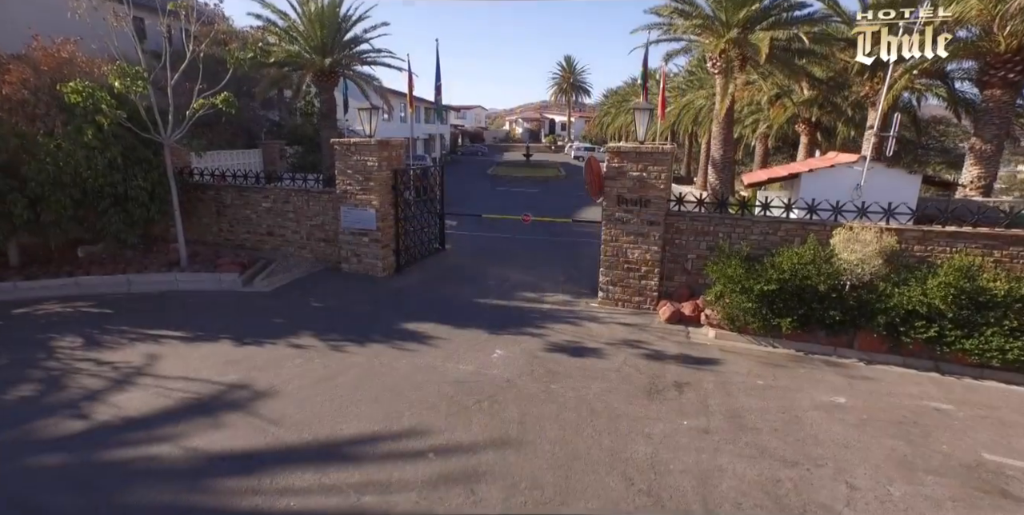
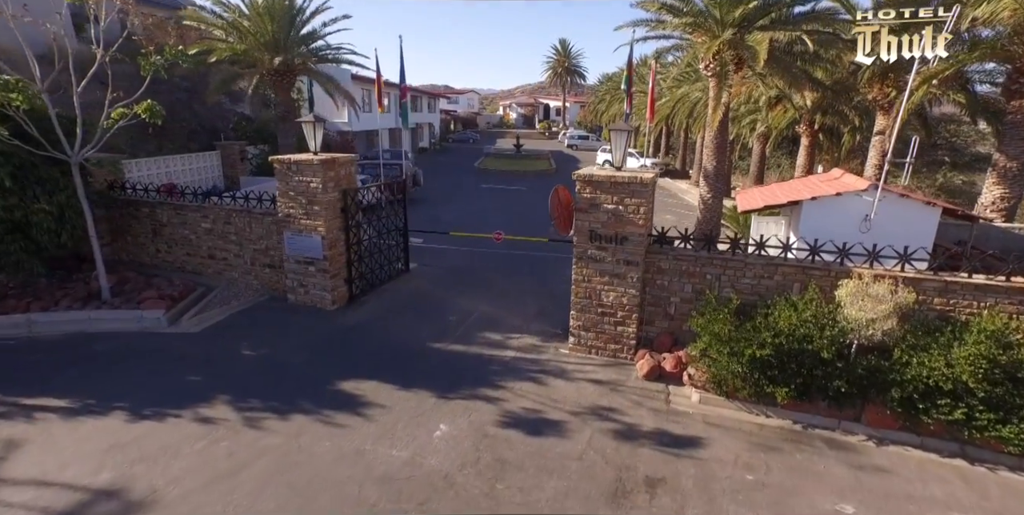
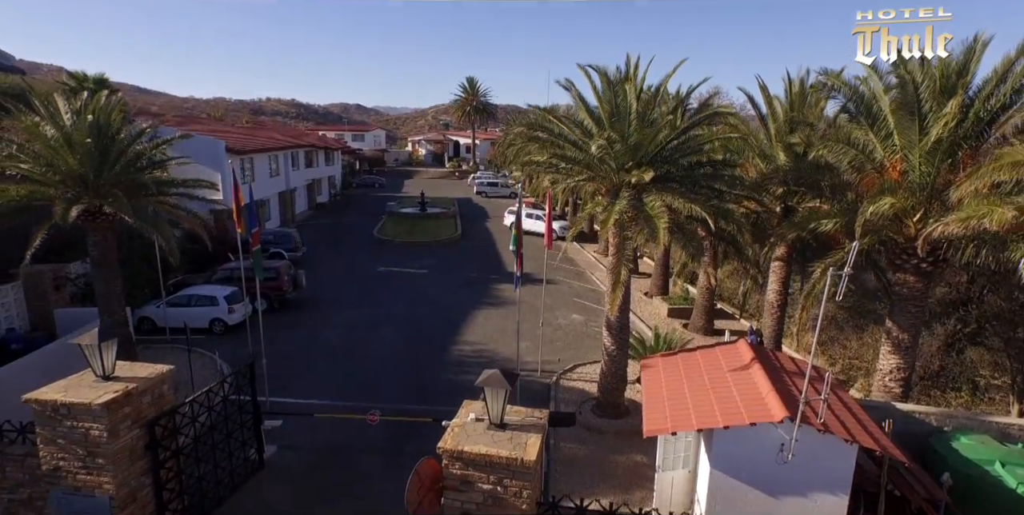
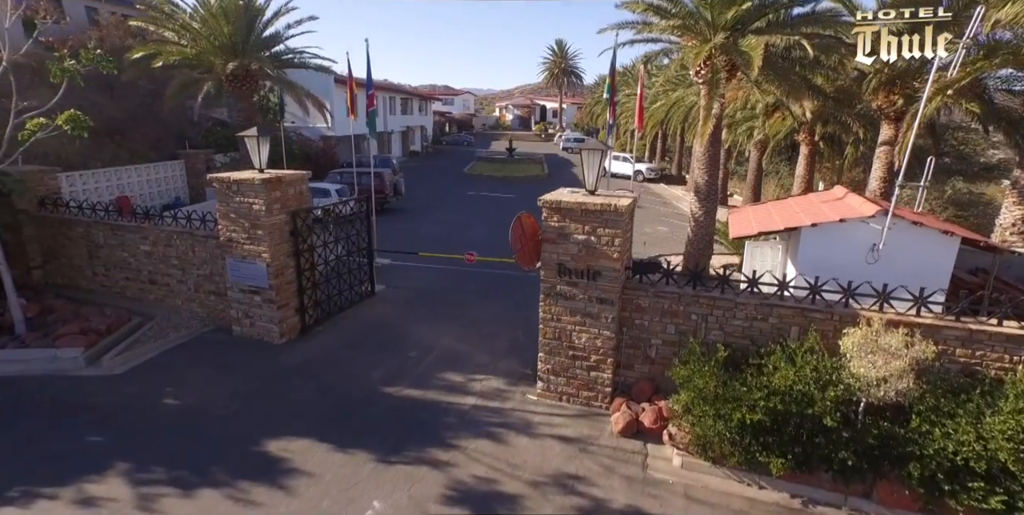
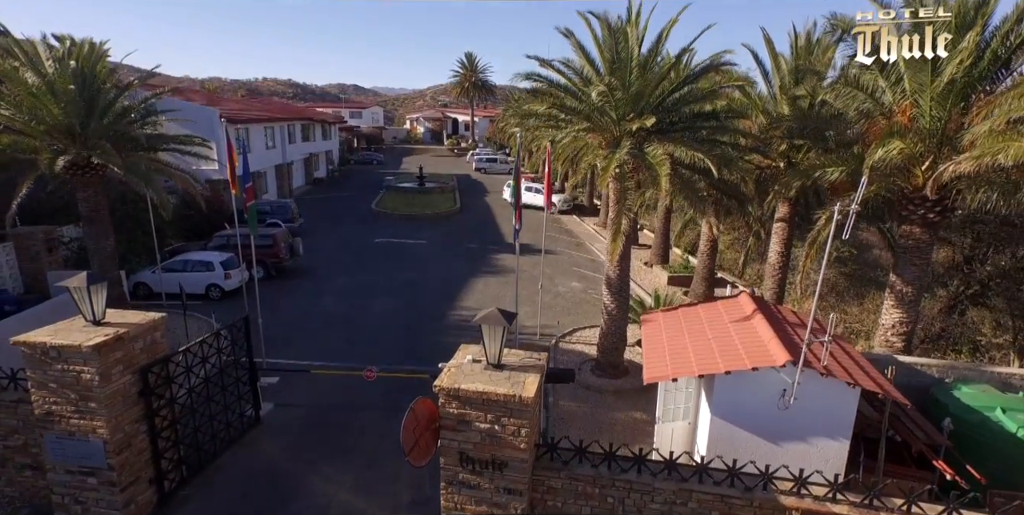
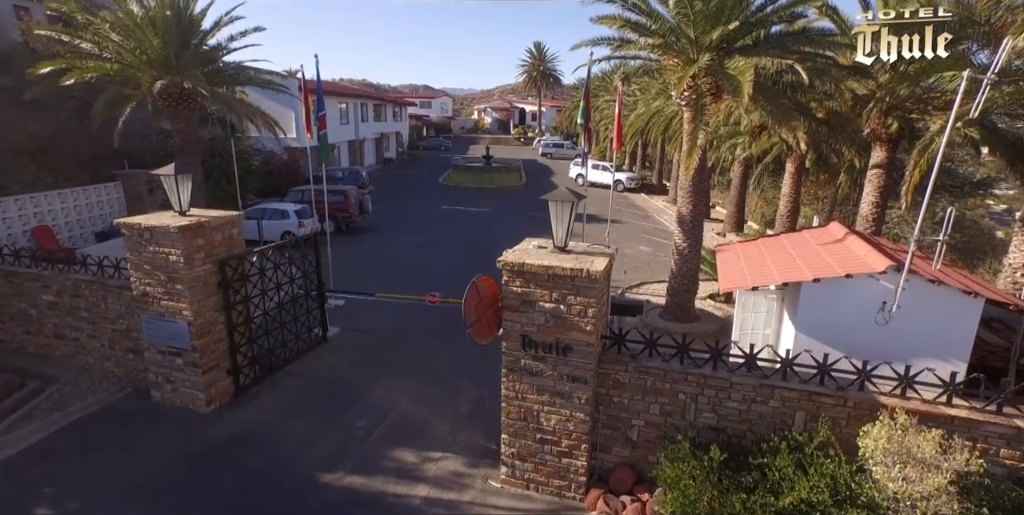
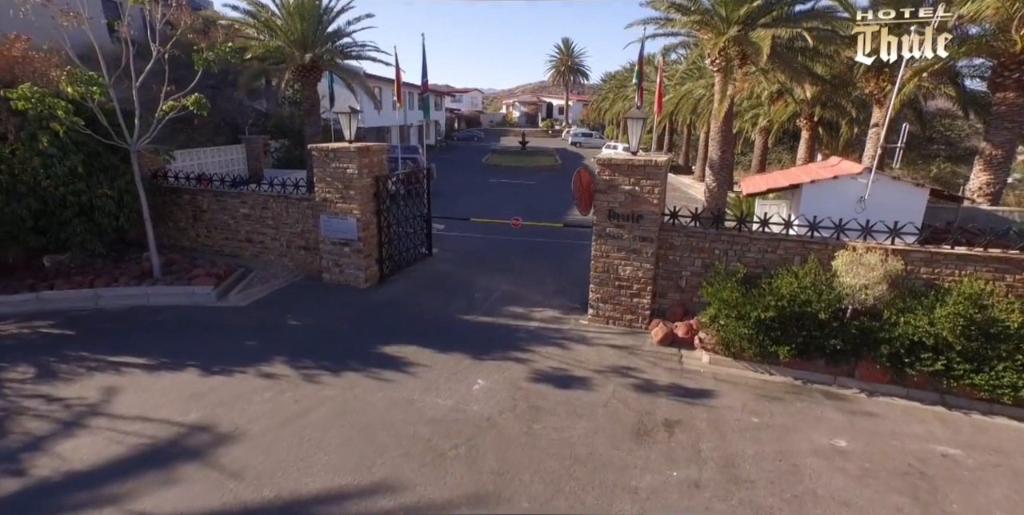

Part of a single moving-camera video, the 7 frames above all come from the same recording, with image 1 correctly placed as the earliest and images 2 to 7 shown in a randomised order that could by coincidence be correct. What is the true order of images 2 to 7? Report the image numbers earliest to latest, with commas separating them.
7, 2, 4, 6, 5, 3
